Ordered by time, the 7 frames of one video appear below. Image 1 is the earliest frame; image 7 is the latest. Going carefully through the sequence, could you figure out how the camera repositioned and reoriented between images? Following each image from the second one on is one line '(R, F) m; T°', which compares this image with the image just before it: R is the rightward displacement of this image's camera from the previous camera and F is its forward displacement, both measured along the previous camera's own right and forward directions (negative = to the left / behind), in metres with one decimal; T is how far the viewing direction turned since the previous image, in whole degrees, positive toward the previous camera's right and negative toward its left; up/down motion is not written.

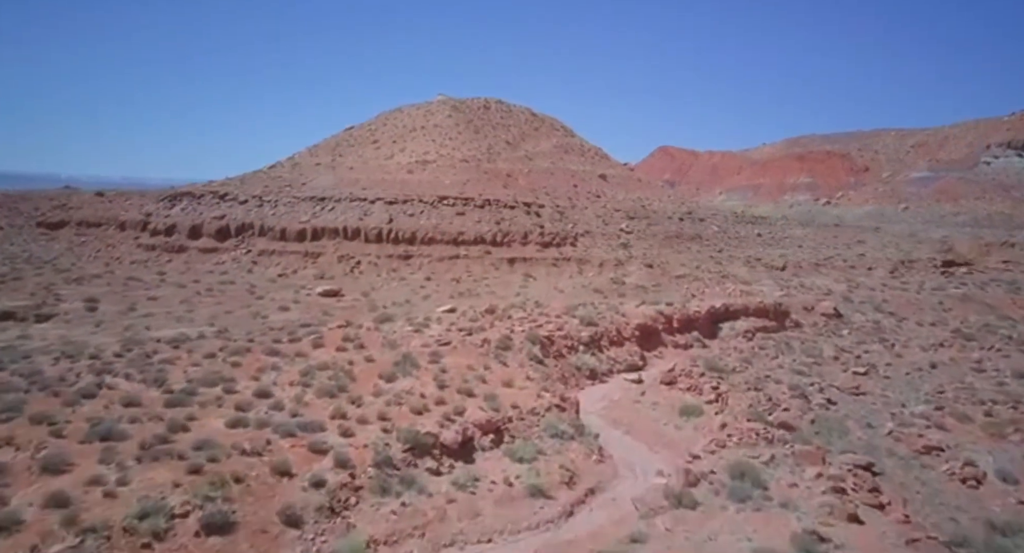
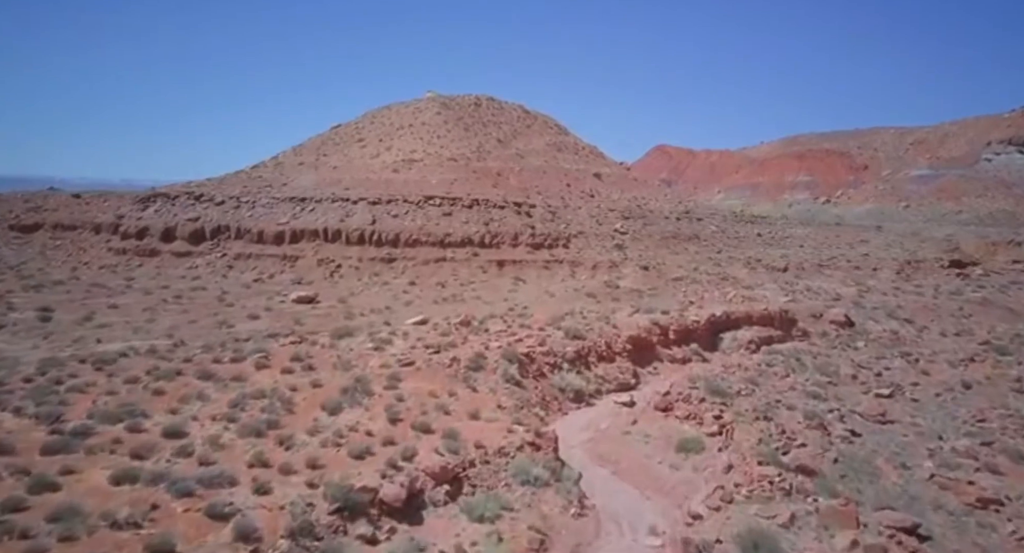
(+0.3, +1.6) m; 0°
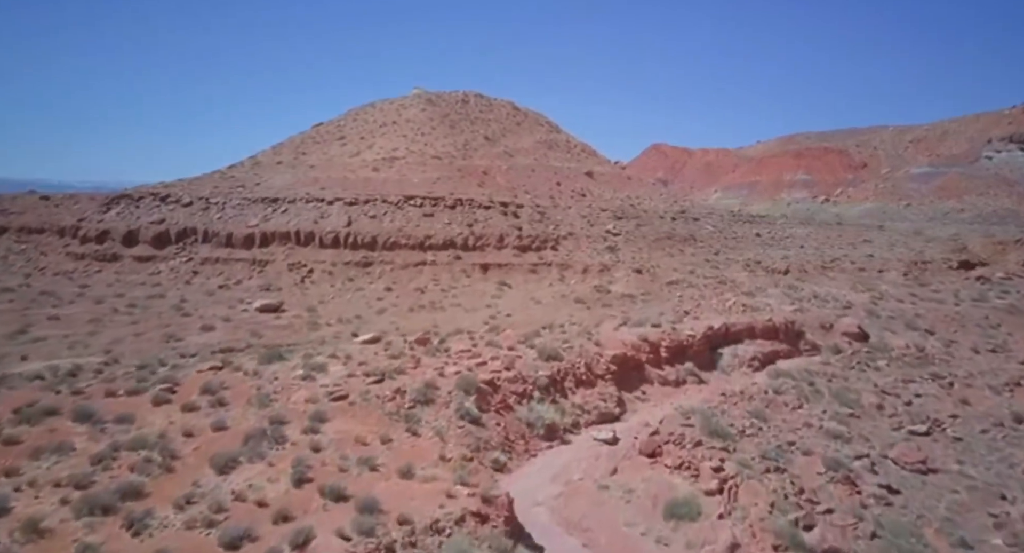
(+0.5, +1.9) m; 0°
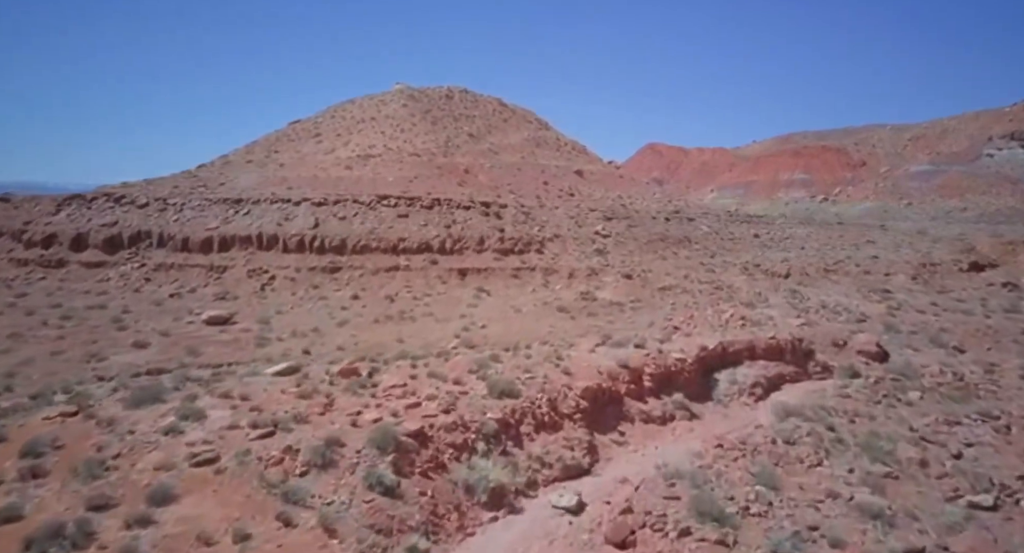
(+0.6, +2.2) m; 0°
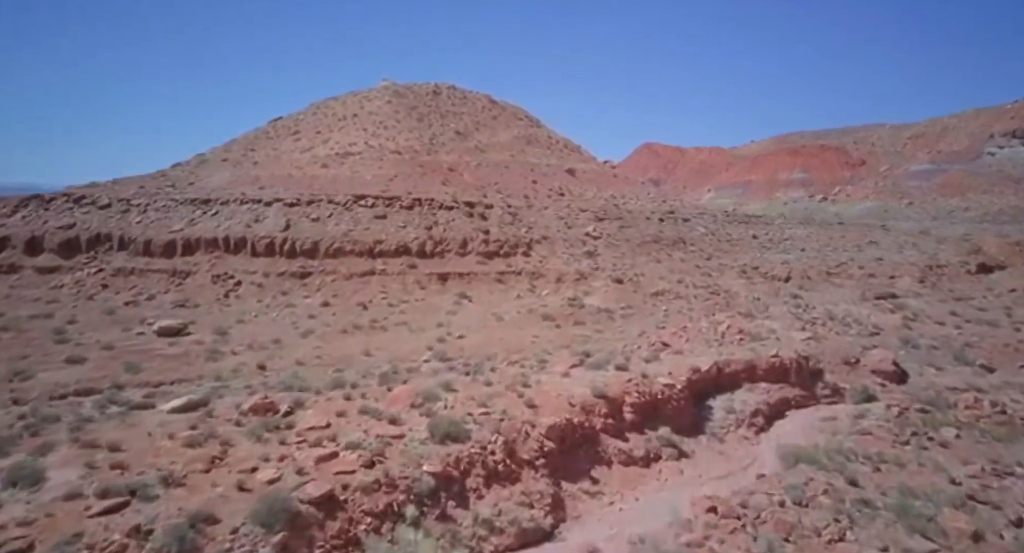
(+0.5, +1.7) m; 0°
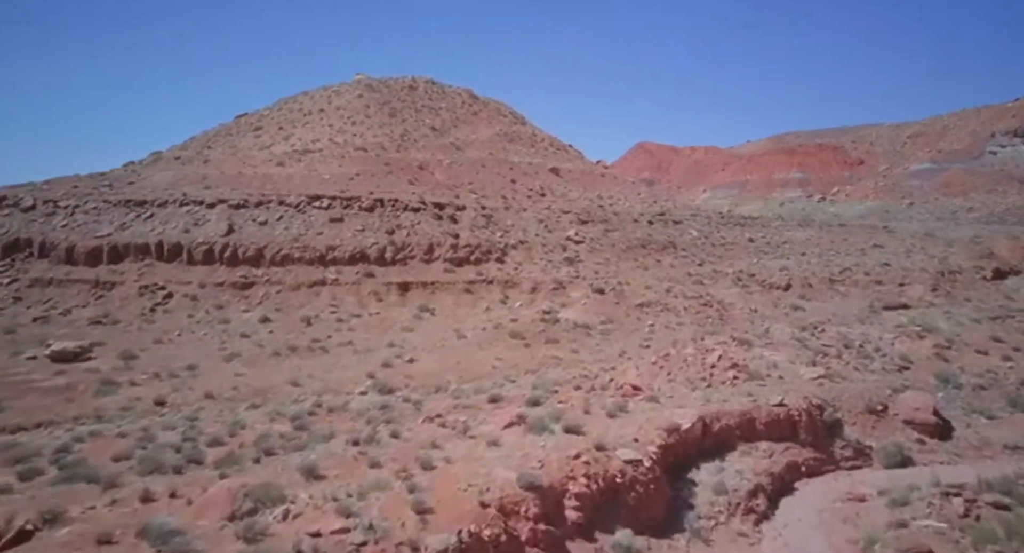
(+0.8, +2.8) m; 0°
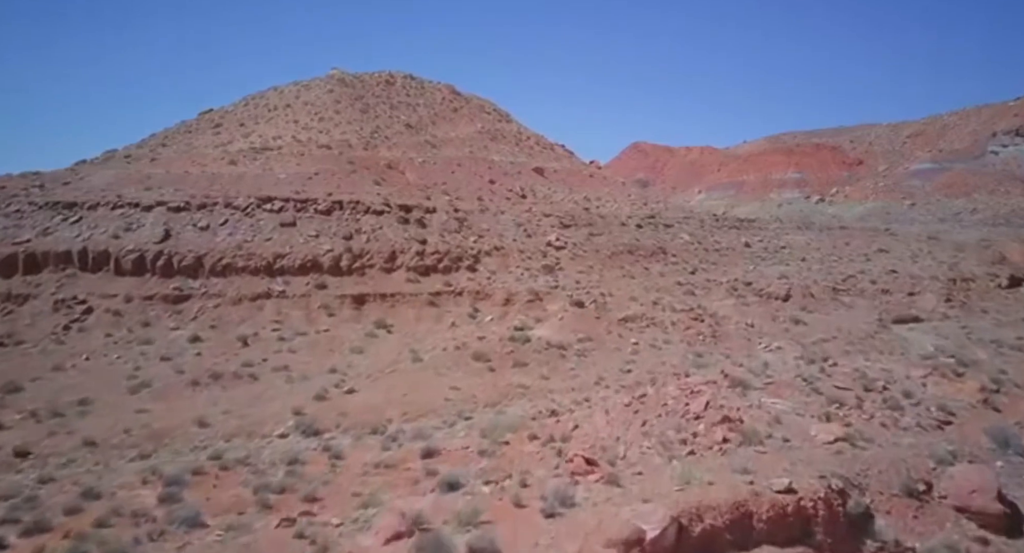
(+0.7, +2.5) m; 0°
